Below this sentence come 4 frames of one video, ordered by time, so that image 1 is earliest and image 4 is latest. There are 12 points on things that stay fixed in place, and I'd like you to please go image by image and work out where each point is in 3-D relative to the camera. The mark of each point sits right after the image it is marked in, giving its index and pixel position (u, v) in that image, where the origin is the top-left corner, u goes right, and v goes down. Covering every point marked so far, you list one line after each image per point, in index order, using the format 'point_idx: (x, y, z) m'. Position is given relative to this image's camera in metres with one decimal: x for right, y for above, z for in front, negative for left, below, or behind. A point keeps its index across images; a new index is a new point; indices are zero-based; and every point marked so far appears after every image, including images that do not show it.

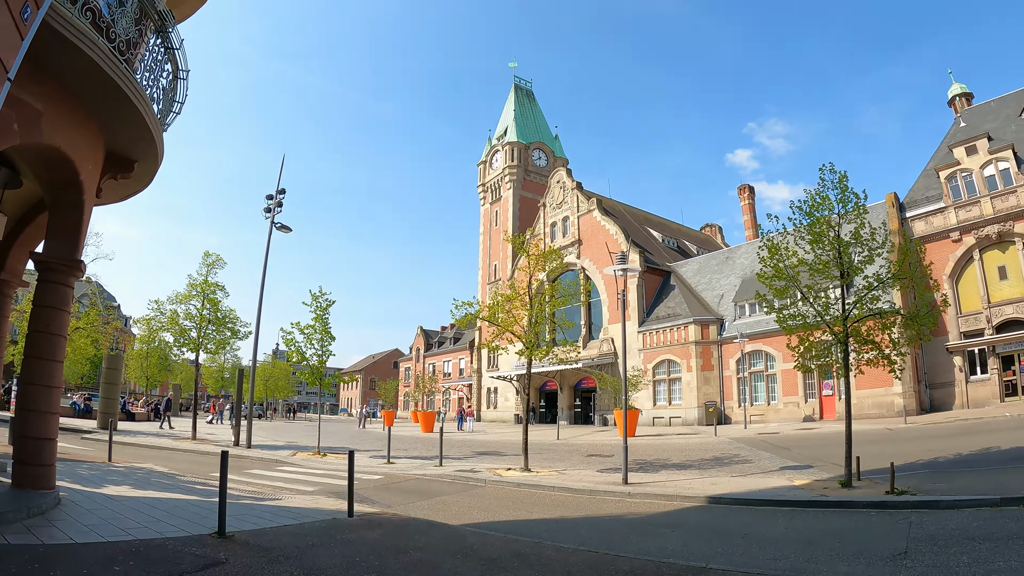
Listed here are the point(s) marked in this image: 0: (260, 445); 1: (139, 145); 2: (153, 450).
0: (-7.4, -4.6, +17.8) m
1: (-4.5, +1.8, +7.3) m
2: (-9.3, -4.1, +15.6) m
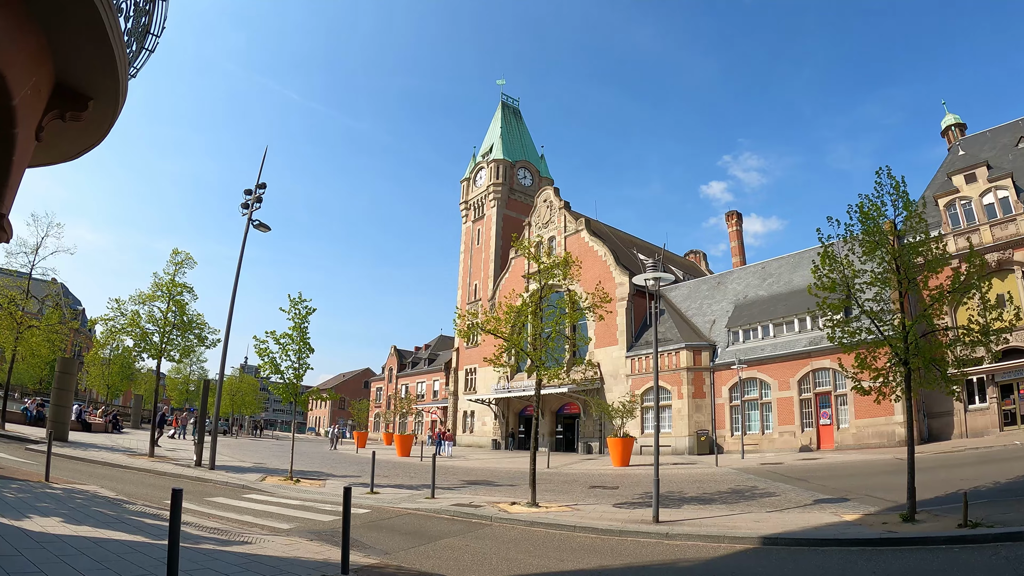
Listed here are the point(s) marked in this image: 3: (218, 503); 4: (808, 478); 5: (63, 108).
0: (-7.6, -4.7, +15.9) m
1: (-4.0, +2.0, +5.7) m
2: (-9.3, -4.1, +13.6) m
3: (-4.7, -3.5, +9.6) m
4: (+8.9, -5.6, +18.0) m
5: (-4.4, +1.8, +5.9) m
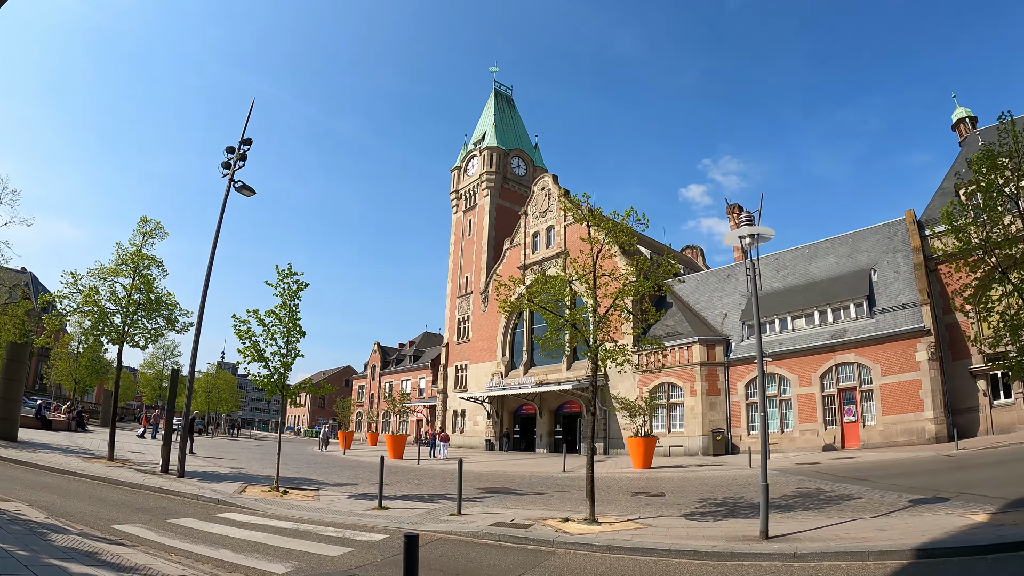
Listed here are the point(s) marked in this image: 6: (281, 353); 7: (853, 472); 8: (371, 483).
0: (-7.0, -4.1, +13.3) m
1: (-3.0, +2.6, +3.4) m
2: (-8.7, -3.4, +11.0) m
3: (-3.9, -2.9, +7.2) m
4: (+9.4, -5.1, +16.0) m
5: (-3.5, +2.4, +3.5) m
6: (-5.2, -1.5, +13.5) m
7: (+9.9, -5.5, +17.7) m
8: (-3.2, -4.3, +13.4) m
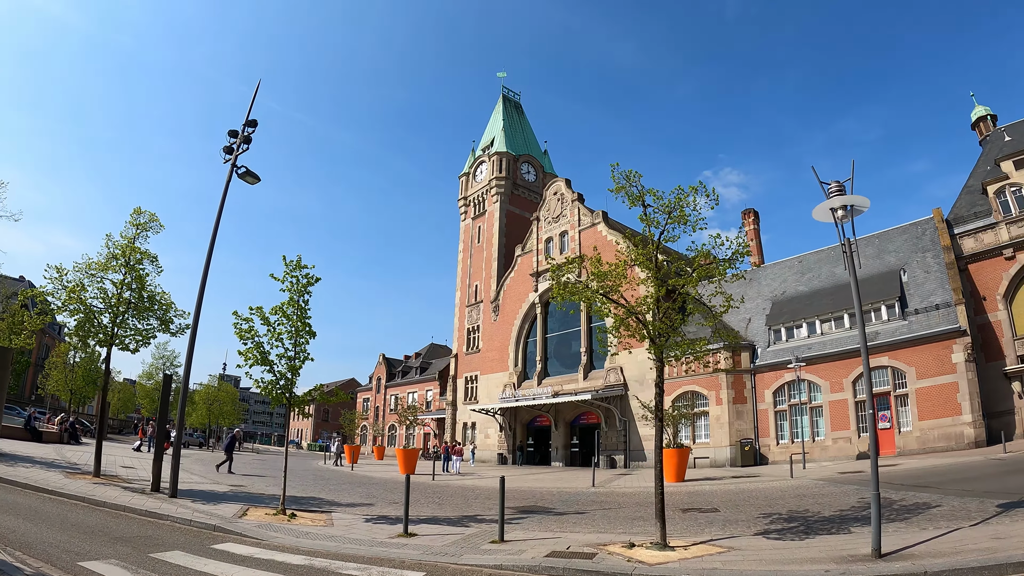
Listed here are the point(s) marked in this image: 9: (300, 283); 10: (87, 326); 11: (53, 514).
0: (-6.3, -4.0, +11.9) m
1: (-2.4, +2.9, +2.0) m
2: (-8.0, -3.3, +9.6) m
3: (-3.3, -2.6, +5.8) m
4: (+10.1, -5.0, +14.4) m
5: (-2.9, +2.7, +2.2) m
6: (-4.5, -1.4, +12.1) m
7: (+10.6, -5.4, +16.1) m
8: (-2.5, -4.2, +11.9) m
9: (-4.2, +0.1, +11.9) m
10: (-9.0, -0.8, +12.6) m
11: (-6.0, -3.0, +7.9) m
